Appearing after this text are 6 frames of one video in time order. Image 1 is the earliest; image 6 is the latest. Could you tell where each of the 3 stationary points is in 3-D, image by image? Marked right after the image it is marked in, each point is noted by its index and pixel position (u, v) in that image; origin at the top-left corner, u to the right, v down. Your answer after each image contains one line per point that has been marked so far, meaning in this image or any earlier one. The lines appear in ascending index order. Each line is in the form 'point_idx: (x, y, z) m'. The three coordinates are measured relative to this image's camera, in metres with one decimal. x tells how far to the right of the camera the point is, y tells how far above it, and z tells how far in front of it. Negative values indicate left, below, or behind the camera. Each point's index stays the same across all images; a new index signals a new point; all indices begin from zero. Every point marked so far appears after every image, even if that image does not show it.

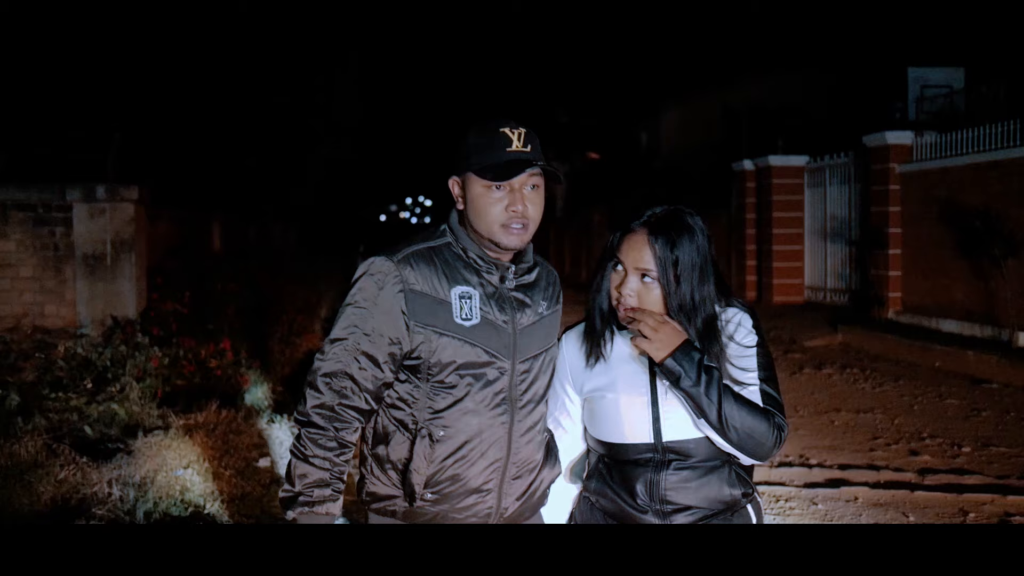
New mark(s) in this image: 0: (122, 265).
0: (-3.1, +0.2, +7.0) m
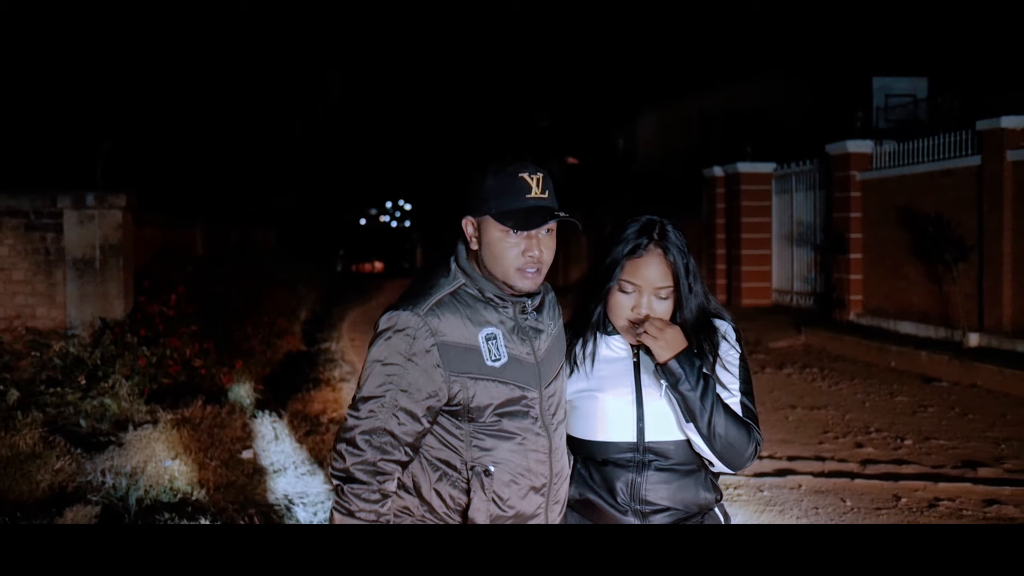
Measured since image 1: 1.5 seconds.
0: (-3.5, +0.2, +7.7) m
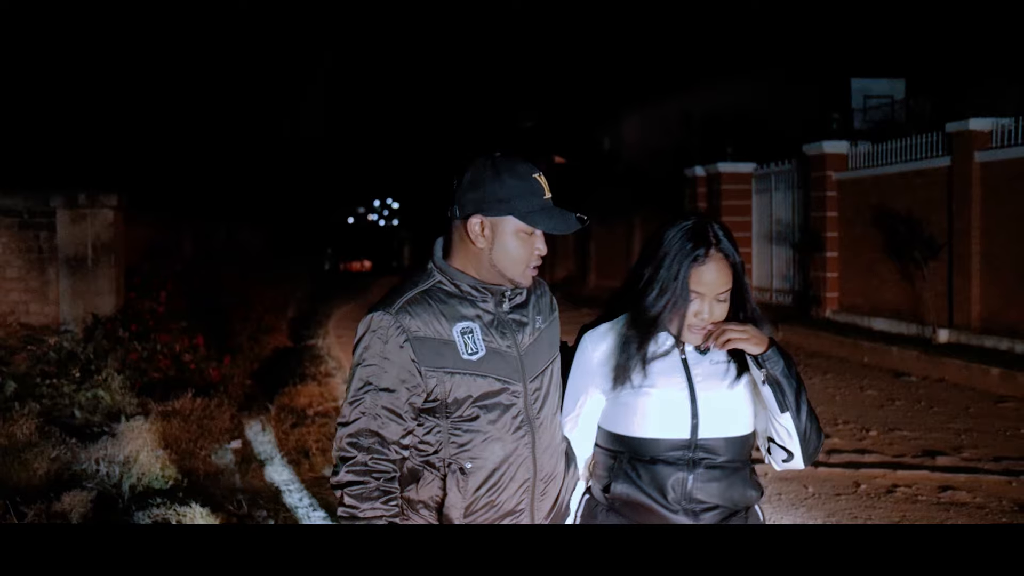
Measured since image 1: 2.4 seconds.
0: (-3.7, +0.2, +8.1) m
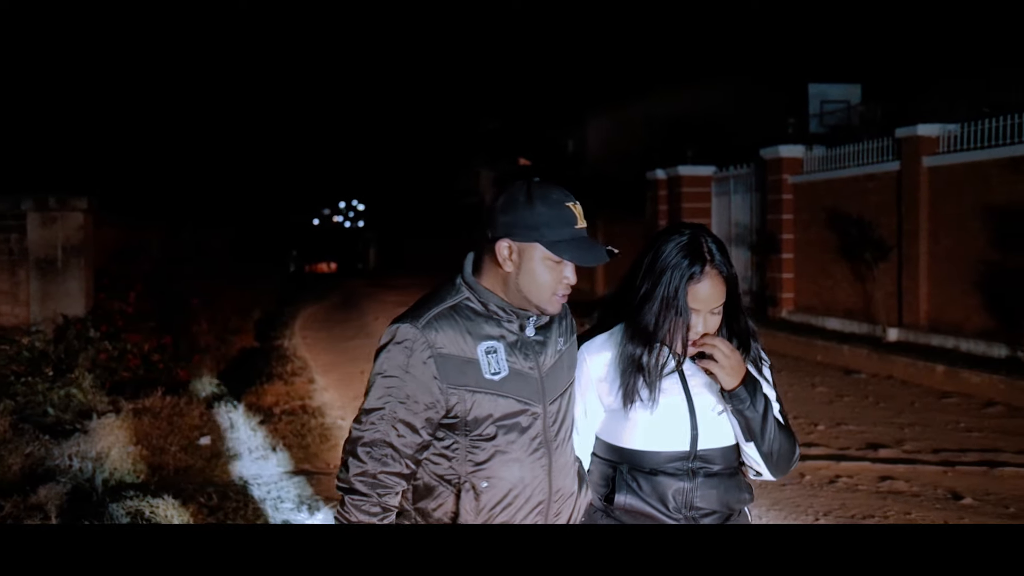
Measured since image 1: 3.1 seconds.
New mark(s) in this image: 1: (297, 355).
0: (-4.1, +0.2, +8.5) m
1: (-2.7, -0.8, +11.1) m
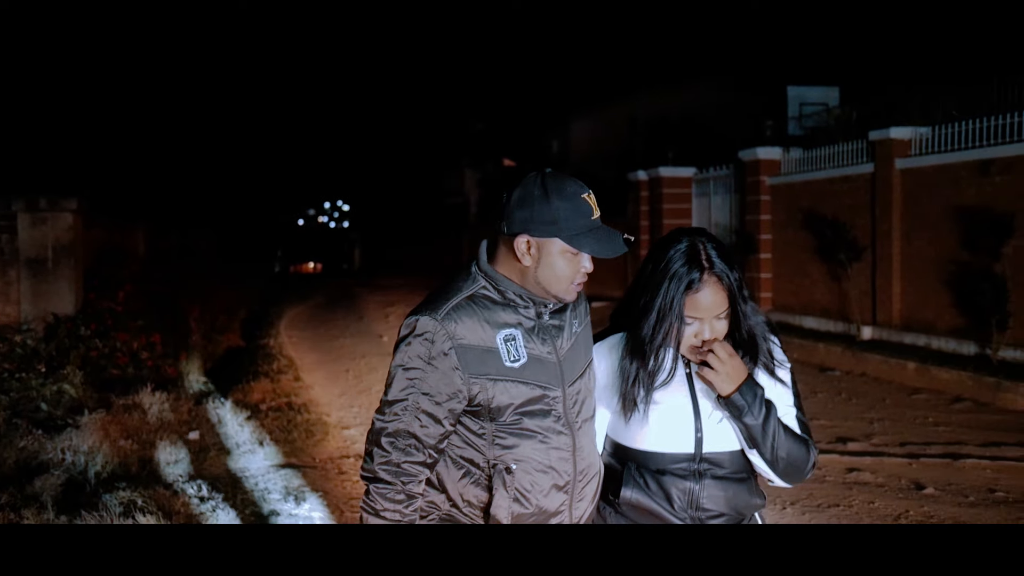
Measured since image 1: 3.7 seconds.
0: (-4.3, +0.2, +8.8) m
1: (-2.9, -0.8, +11.5) m
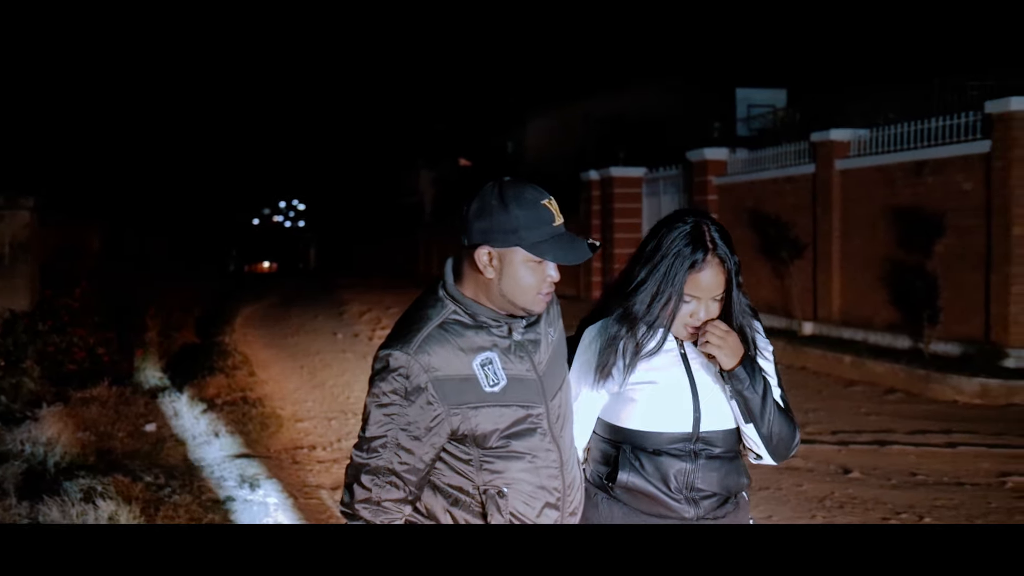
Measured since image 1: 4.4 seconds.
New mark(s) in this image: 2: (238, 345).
0: (-4.9, +0.3, +9.1) m
1: (-3.6, -0.8, +11.9) m
2: (-3.8, -0.7, +12.4) m
